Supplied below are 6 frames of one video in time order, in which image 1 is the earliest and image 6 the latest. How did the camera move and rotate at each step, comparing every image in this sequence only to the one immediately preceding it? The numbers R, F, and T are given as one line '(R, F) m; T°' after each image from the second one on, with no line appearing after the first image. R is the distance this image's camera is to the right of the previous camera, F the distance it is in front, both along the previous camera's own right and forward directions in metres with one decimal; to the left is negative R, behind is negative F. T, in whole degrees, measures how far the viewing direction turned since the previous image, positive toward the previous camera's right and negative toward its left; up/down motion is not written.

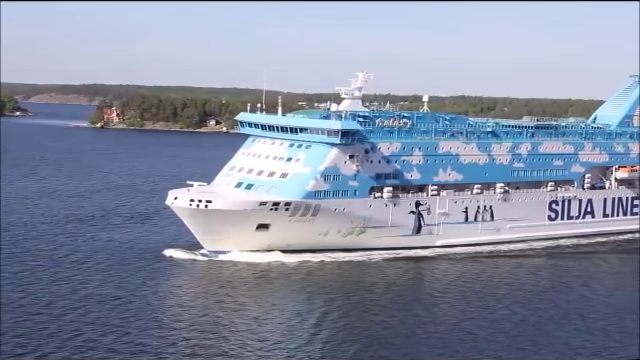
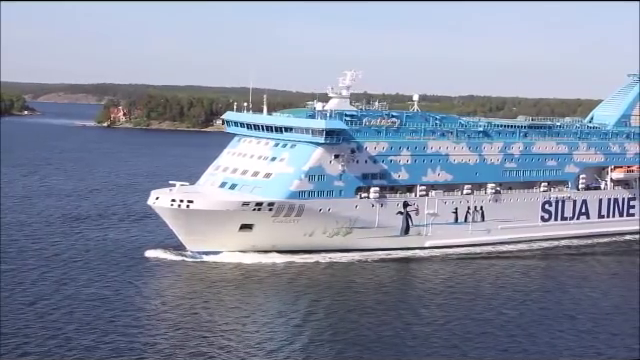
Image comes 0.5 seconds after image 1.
(+0.7, +0.3) m; 0°
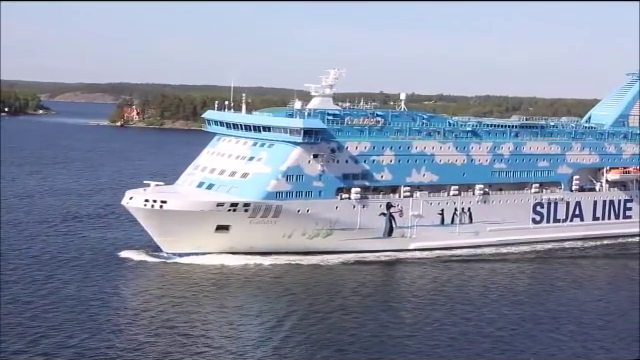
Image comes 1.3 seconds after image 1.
(+1.0, +0.5) m; -1°
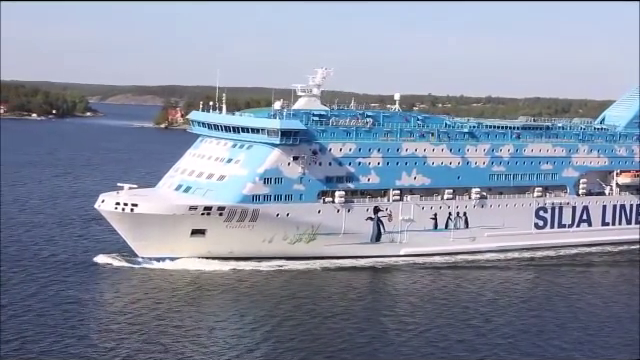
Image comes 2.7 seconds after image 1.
(+1.6, +0.9) m; -3°
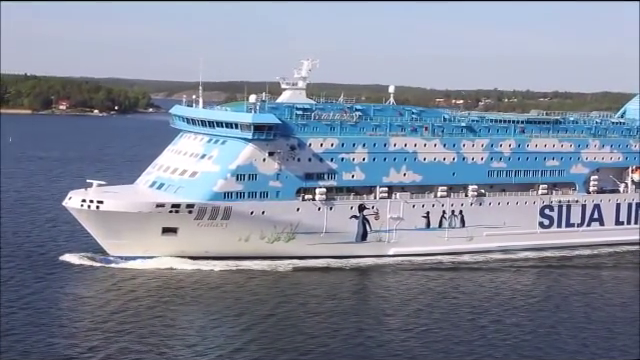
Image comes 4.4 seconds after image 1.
(+1.9, +1.0) m; -3°
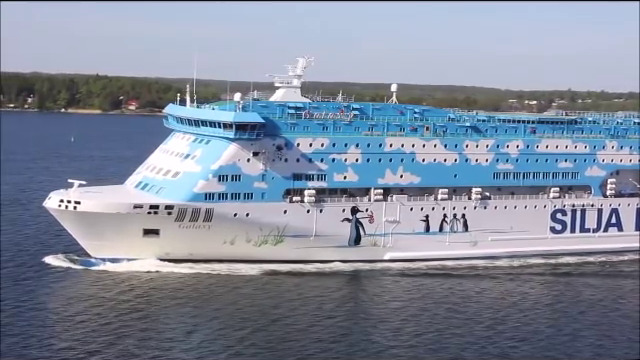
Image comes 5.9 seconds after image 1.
(+1.6, +0.9) m; -3°
